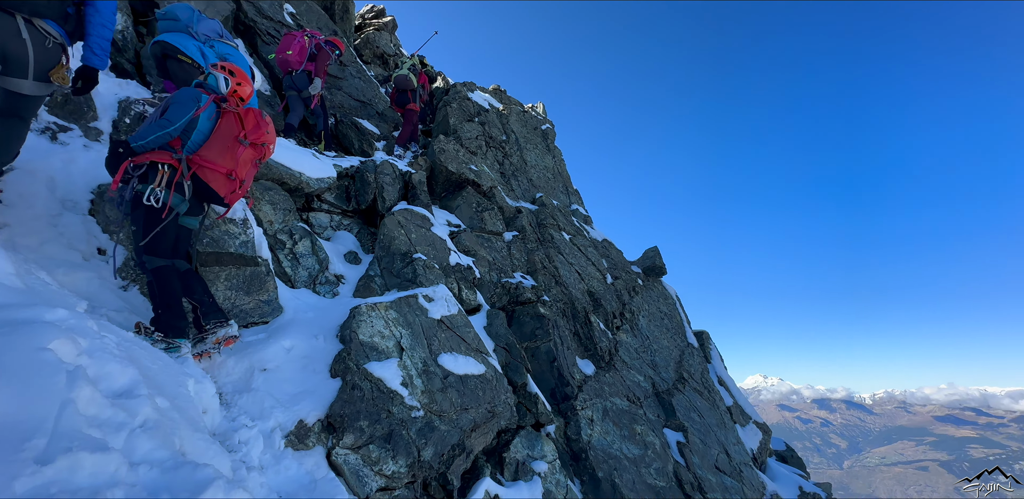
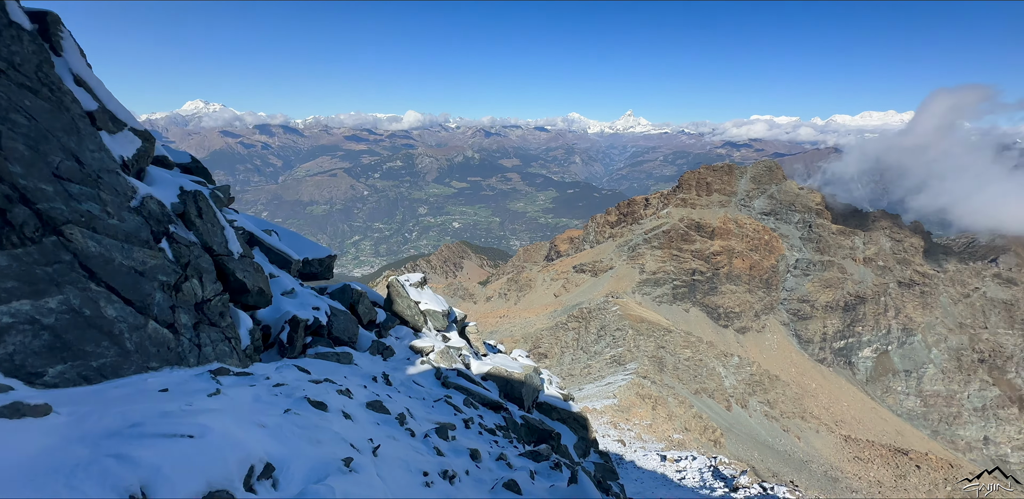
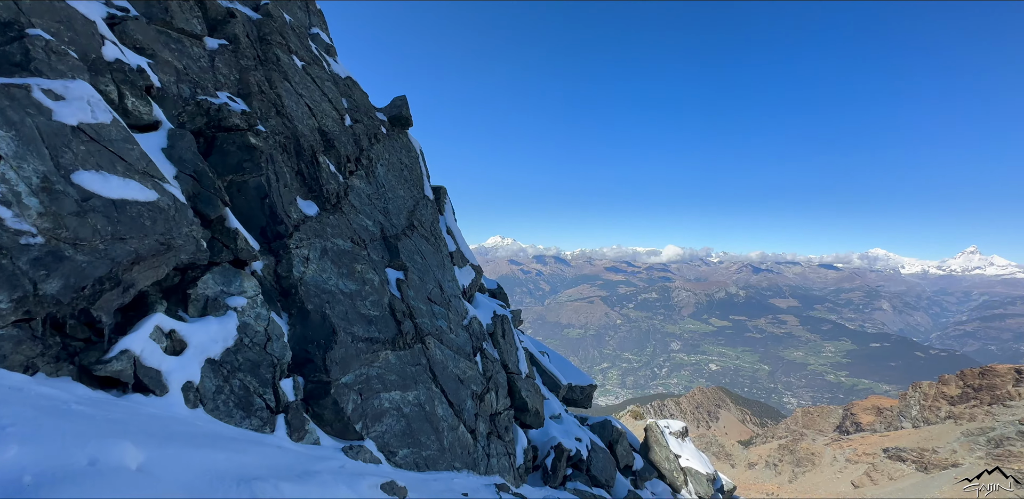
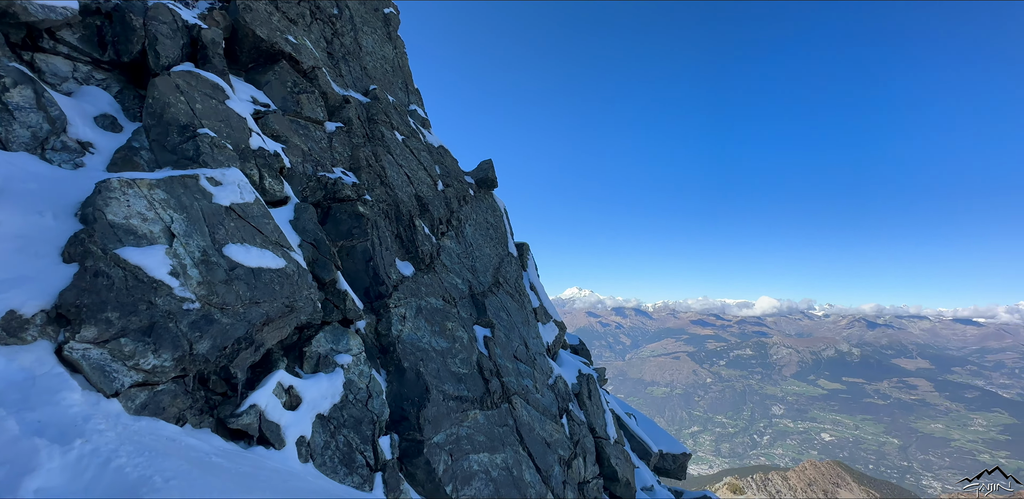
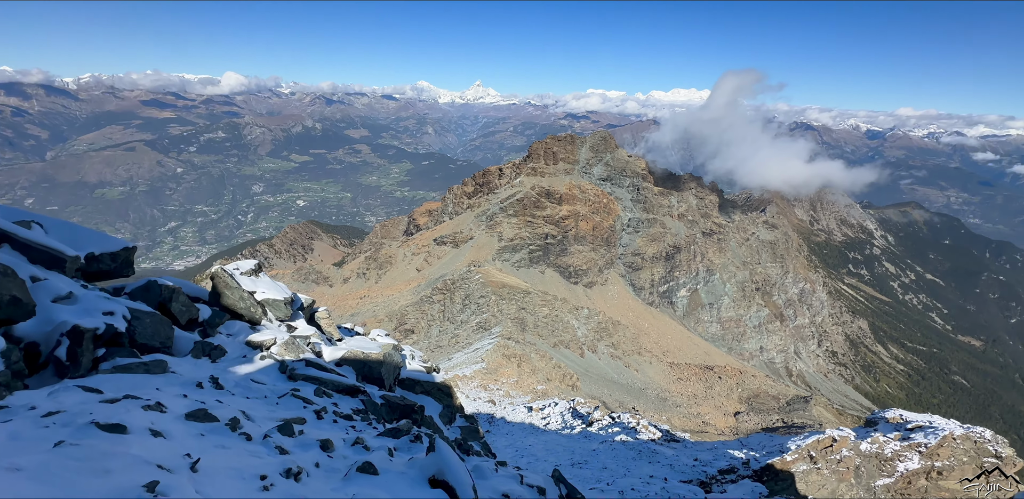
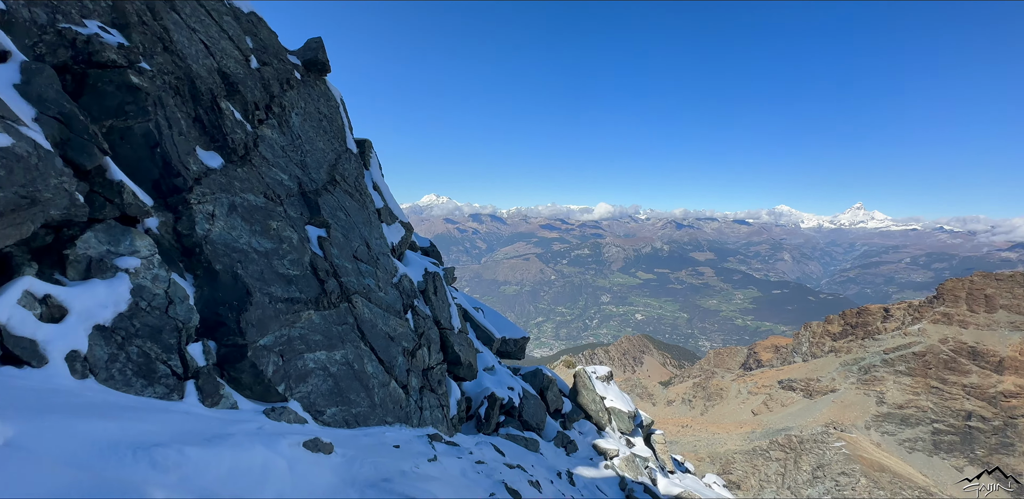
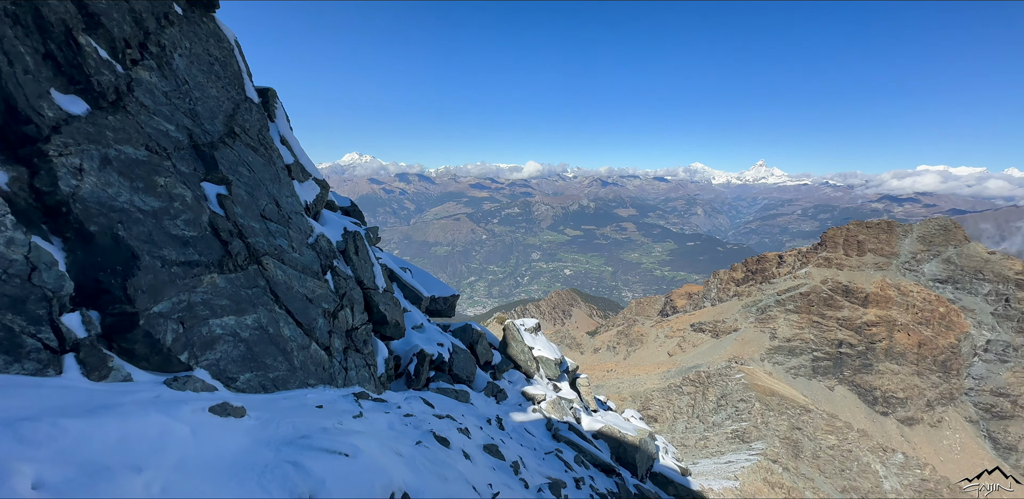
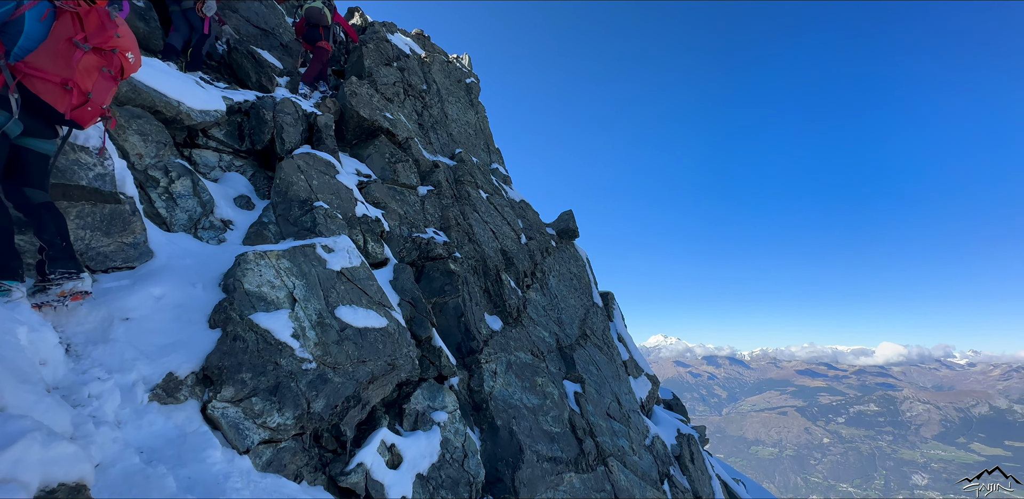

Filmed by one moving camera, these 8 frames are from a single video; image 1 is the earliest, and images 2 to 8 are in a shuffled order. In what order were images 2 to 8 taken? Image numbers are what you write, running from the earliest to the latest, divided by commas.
8, 4, 3, 6, 7, 2, 5
